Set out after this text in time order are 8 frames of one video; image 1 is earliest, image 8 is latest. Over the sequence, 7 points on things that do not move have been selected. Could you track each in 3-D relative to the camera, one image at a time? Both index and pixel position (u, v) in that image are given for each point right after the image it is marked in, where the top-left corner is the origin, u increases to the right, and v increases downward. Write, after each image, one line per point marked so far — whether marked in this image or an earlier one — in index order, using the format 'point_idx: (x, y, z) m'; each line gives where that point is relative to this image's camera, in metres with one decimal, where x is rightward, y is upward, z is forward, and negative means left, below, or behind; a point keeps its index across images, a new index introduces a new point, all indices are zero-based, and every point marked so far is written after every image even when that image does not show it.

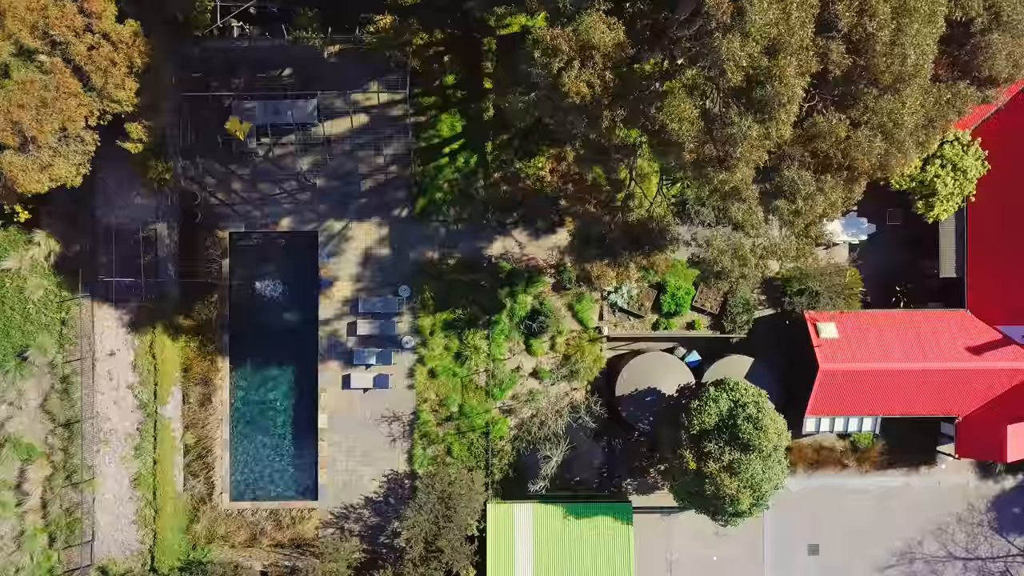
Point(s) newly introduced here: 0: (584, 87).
0: (+3.0, +8.8, +13.8) m
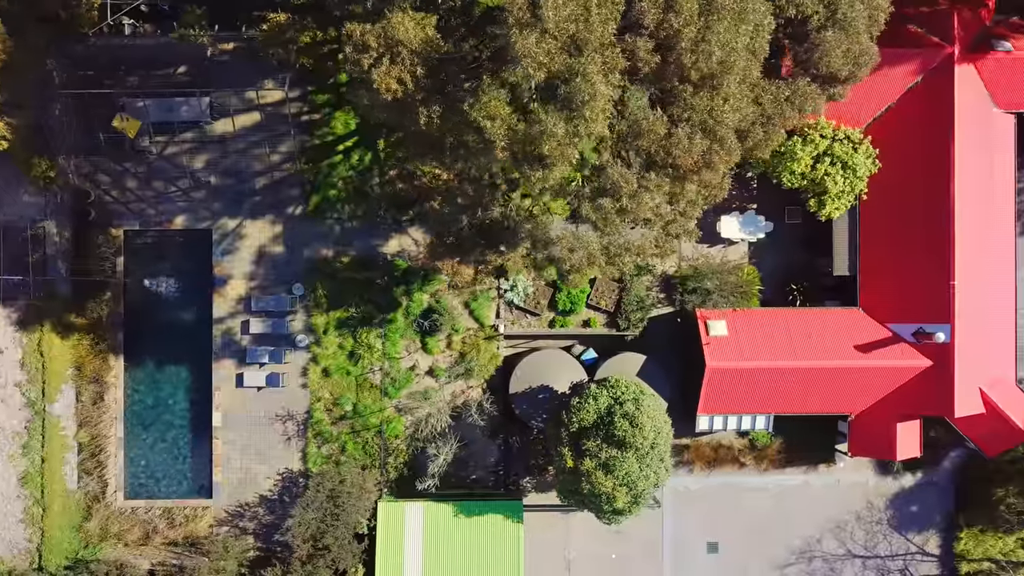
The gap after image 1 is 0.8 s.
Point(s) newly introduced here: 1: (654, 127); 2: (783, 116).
0: (-5.2, +8.9, +13.8) m
1: (+6.4, +7.2, +14.1) m
2: (+13.6, +8.8, +16.1) m
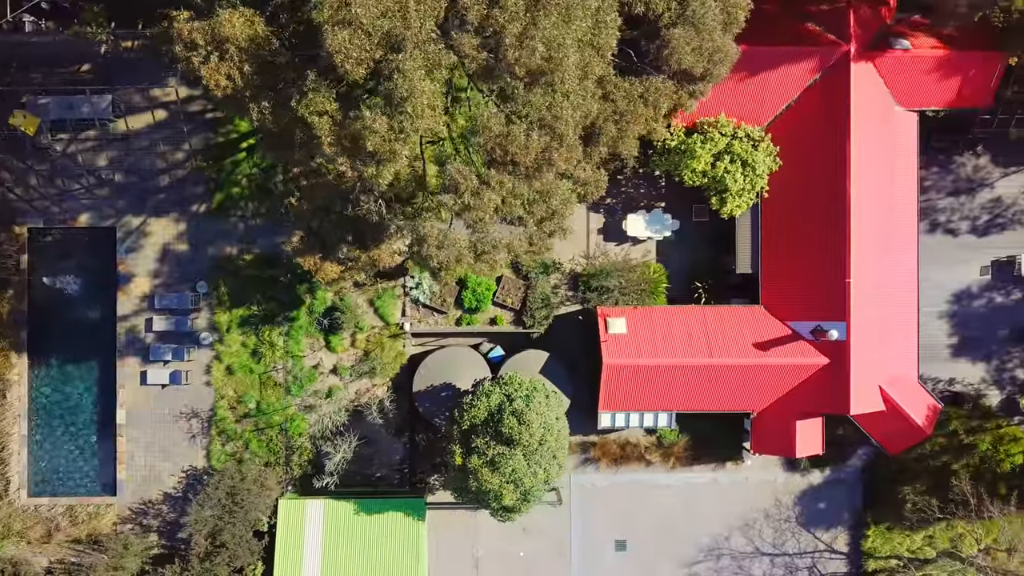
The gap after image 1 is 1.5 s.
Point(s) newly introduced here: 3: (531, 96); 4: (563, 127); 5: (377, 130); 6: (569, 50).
0: (-12.6, +9.1, +13.8) m
1: (-1.1, +7.4, +14.1) m
2: (+6.1, +9.0, +16.1) m
3: (+0.8, +8.6, +14.1) m
4: (+2.3, +7.5, +14.6) m
5: (-5.7, +6.7, +13.4) m
6: (+2.5, +10.5, +13.9) m
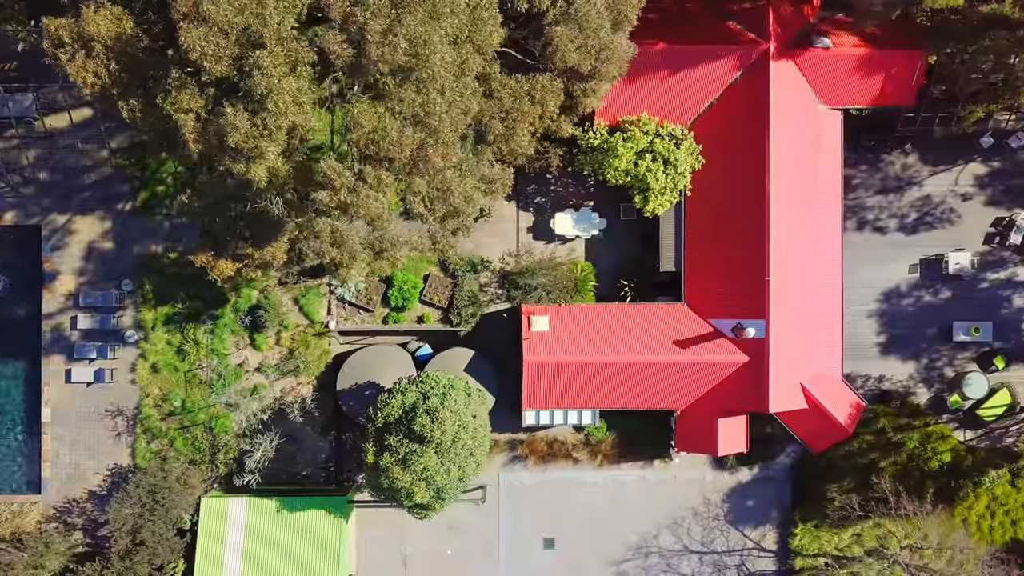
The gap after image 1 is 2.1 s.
0: (-18.4, +9.3, +13.8) m
1: (-6.8, +7.5, +14.1) m
2: (+0.3, +9.1, +16.1) m
3: (-5.0, +8.7, +14.1) m
4: (-3.5, +7.6, +14.6) m
5: (-11.5, +6.9, +13.4) m
6: (-3.3, +10.6, +13.9) m
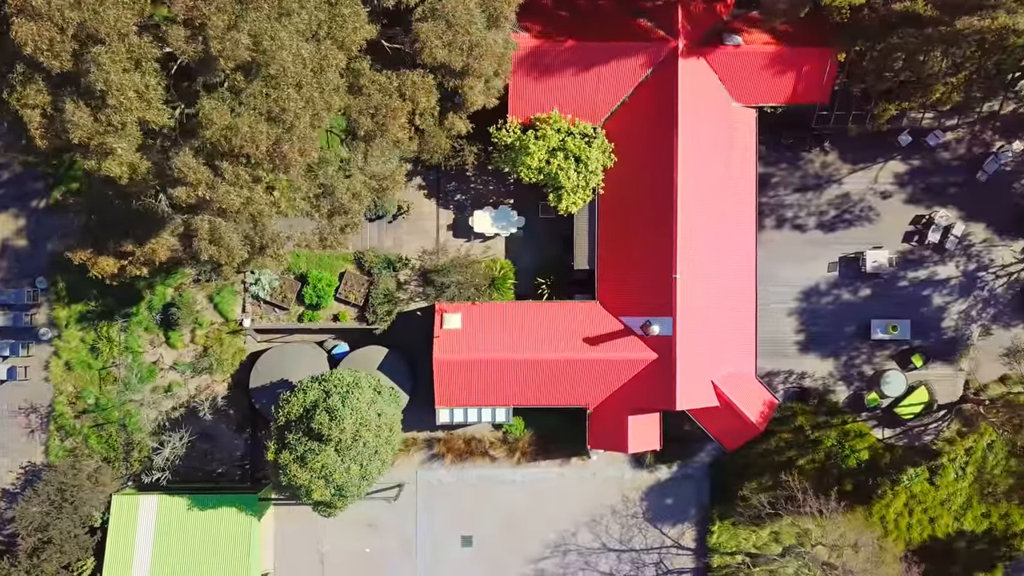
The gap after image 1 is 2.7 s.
0: (-25.0, +9.4, +13.7) m
1: (-13.5, +7.7, +14.1) m
2: (-6.3, +9.3, +16.1) m
3: (-11.6, +8.9, +14.1) m
4: (-10.1, +7.8, +14.6) m
5: (-18.1, +7.0, +13.4) m
6: (-9.9, +10.8, +13.8) m
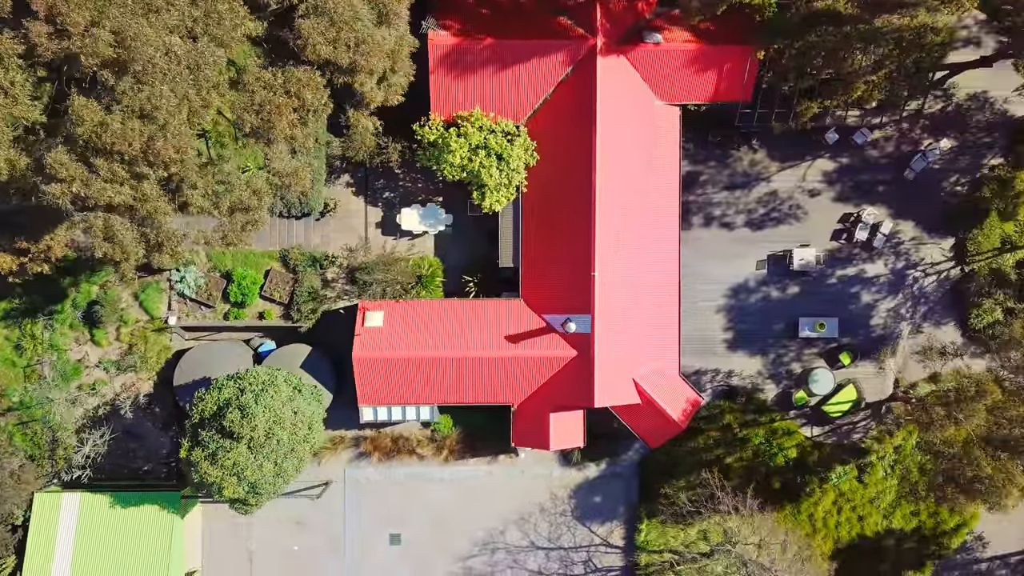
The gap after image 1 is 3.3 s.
0: (-30.9, +9.6, +13.8) m
1: (-19.3, +7.9, +14.1) m
2: (-12.1, +9.5, +16.1) m
3: (-17.5, +9.1, +14.1) m
4: (-15.9, +7.9, +14.6) m
5: (-23.9, +7.2, +13.4) m
6: (-15.7, +10.9, +13.8) m
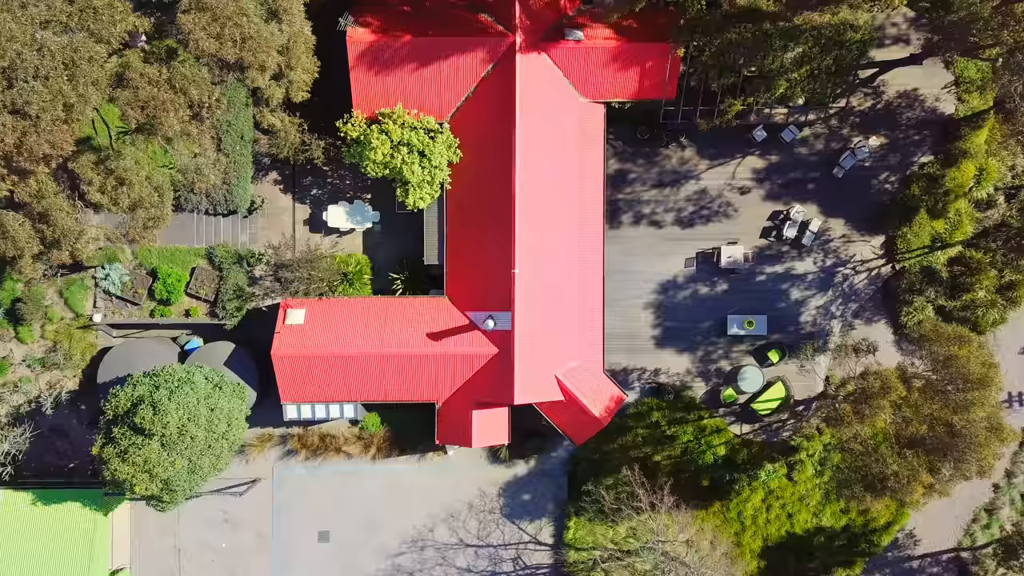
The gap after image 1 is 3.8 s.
0: (-36.7, +9.8, +13.7) m
1: (-25.1, +8.1, +14.1) m
2: (-17.9, +9.7, +16.1) m
3: (-23.3, +9.3, +14.1) m
4: (-21.7, +8.1, +14.6) m
5: (-29.7, +7.4, +13.4) m
6: (-21.5, +11.1, +13.8) m
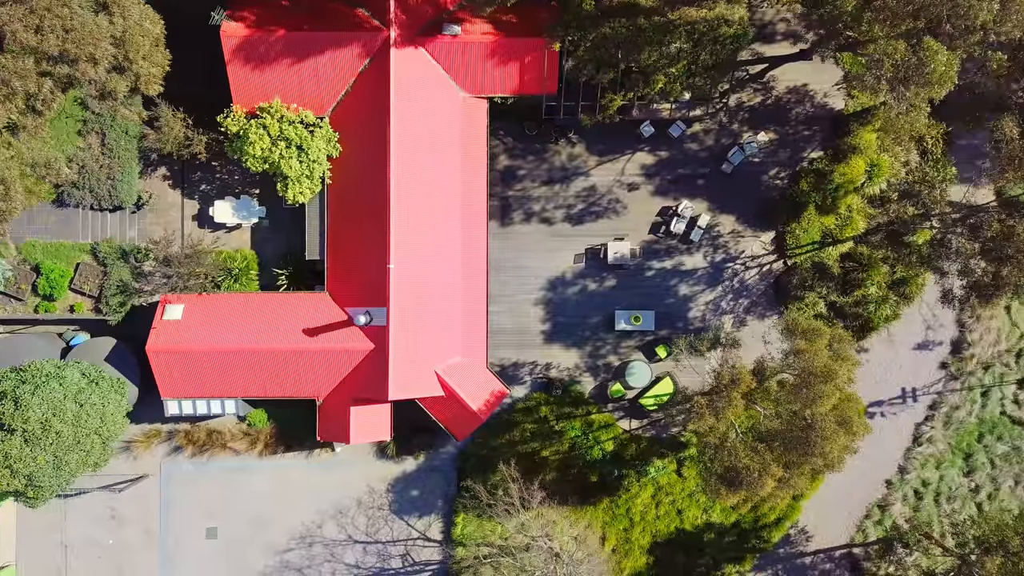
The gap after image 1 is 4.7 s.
0: (-45.7, +10.2, +13.7) m
1: (-34.1, +8.4, +14.1) m
2: (-26.9, +10.0, +16.0) m
3: (-32.3, +9.6, +14.1) m
4: (-30.8, +8.5, +14.5) m
5: (-38.8, +7.8, +13.3) m
6: (-30.5, +11.5, +13.8) m
